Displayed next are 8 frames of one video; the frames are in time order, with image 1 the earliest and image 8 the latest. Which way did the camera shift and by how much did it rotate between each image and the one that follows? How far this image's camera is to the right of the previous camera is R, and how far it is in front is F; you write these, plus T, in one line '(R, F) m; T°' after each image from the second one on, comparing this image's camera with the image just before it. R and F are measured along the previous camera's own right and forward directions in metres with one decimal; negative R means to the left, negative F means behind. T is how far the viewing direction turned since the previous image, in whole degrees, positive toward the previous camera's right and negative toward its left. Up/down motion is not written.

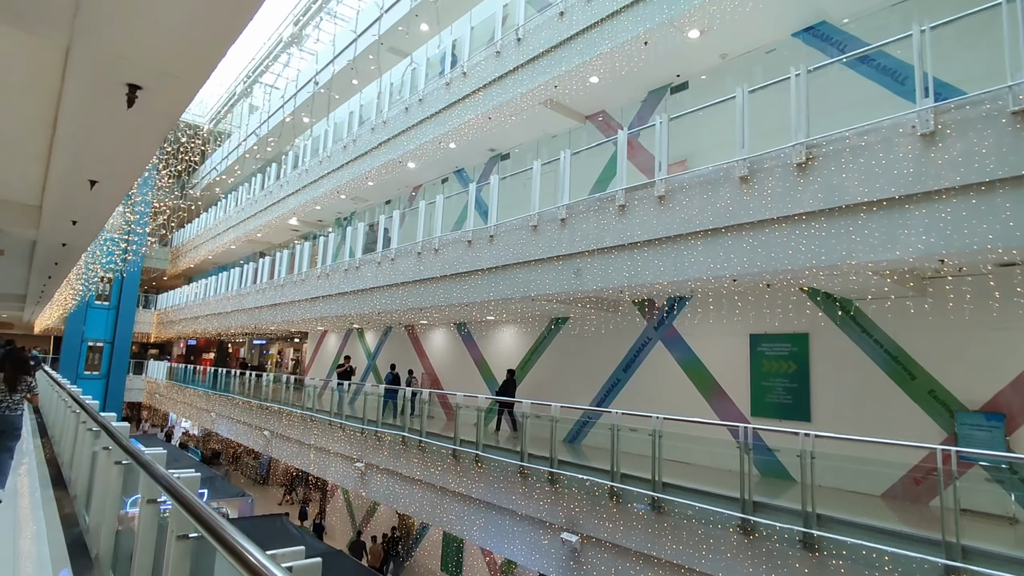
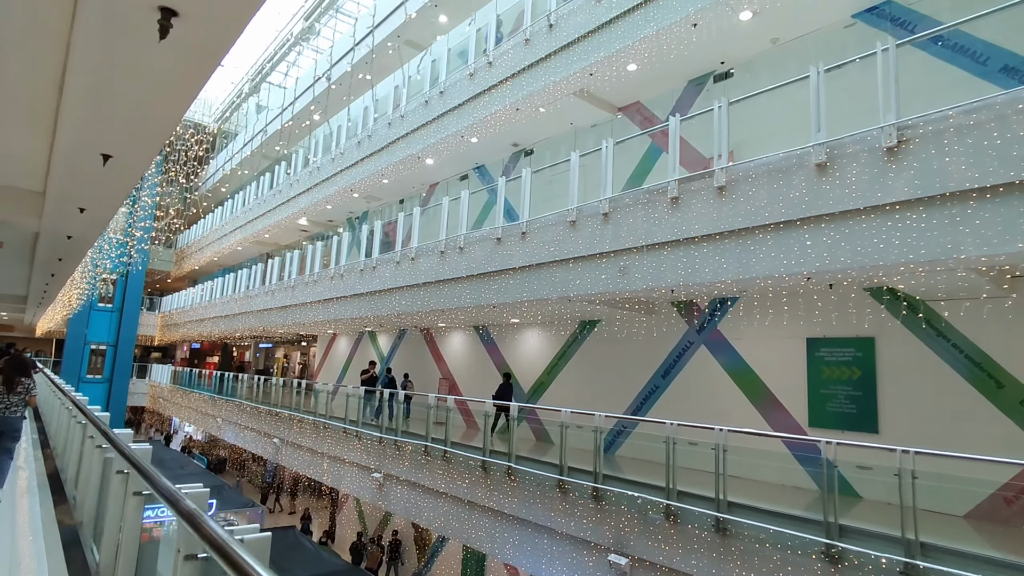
(-0.4, +0.5) m; 0°
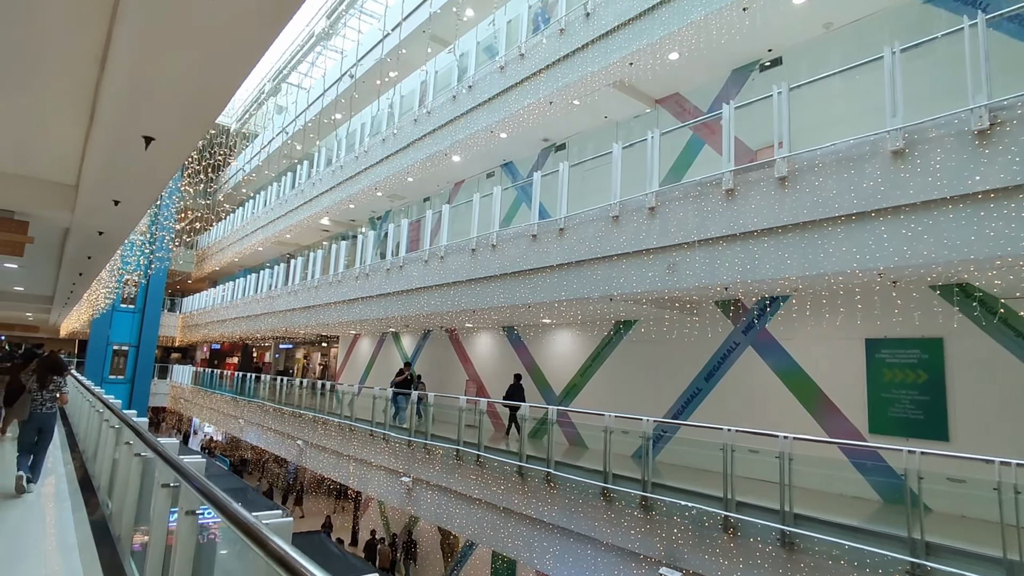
(-0.3, +0.3) m; -1°
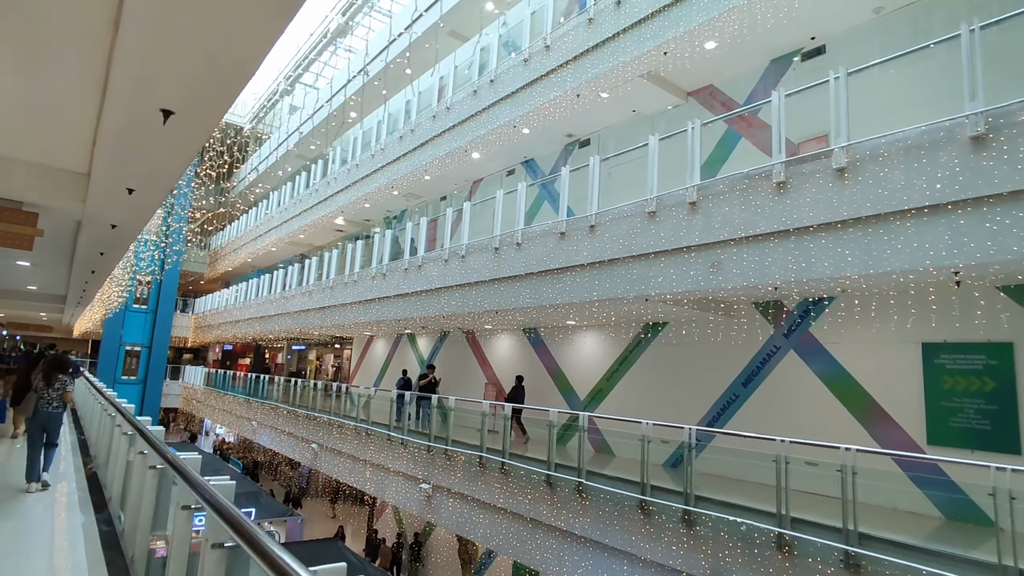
(-0.2, +0.3) m; -1°
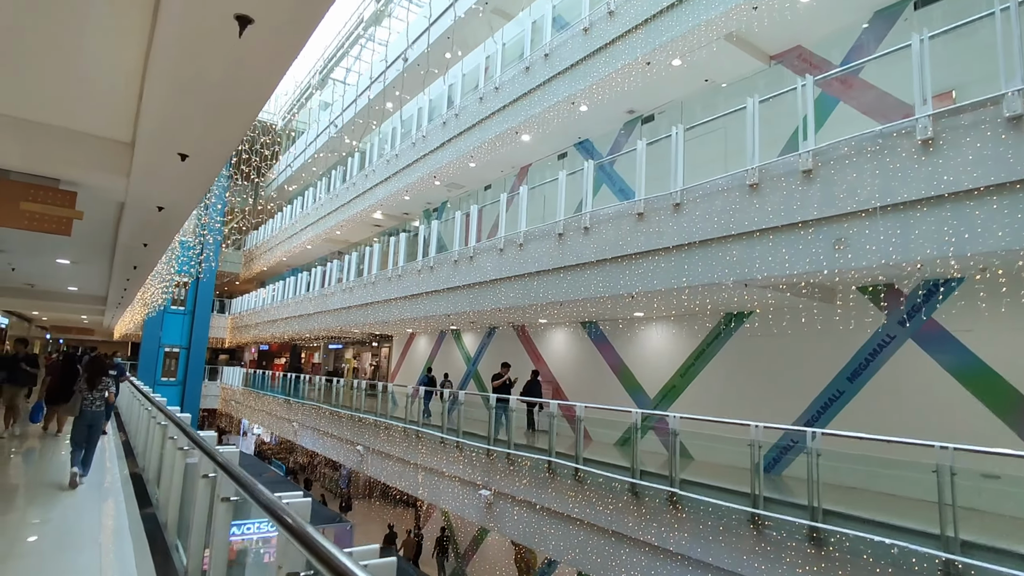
(-0.6, +0.7) m; -3°
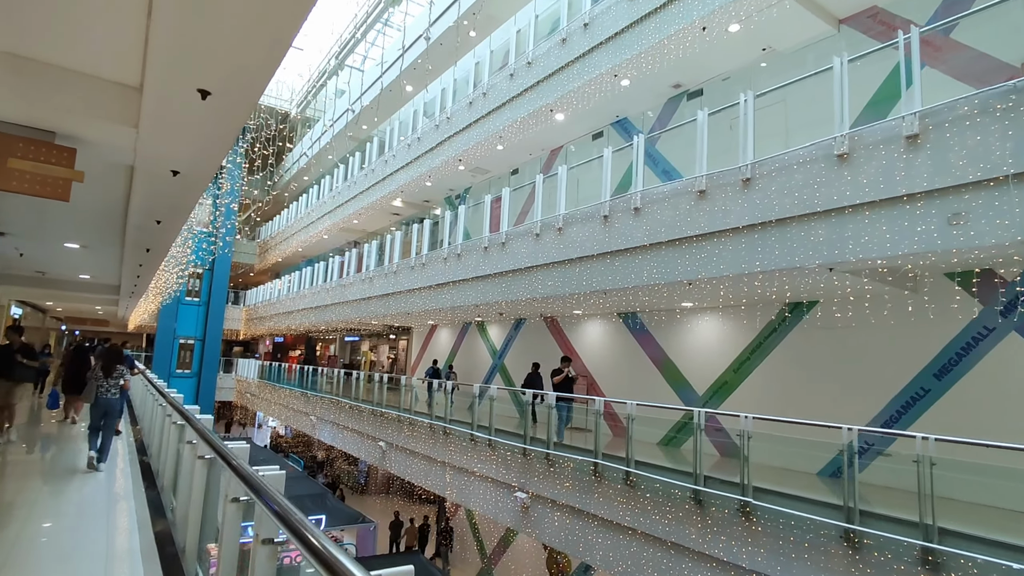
(-0.4, +0.6) m; -1°
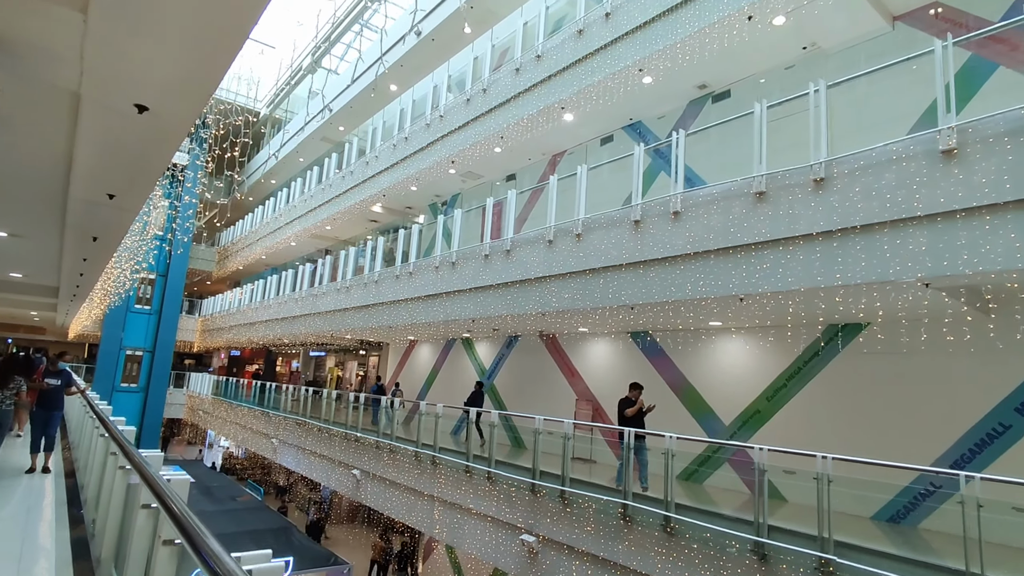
(-0.6, +1.0) m; +4°
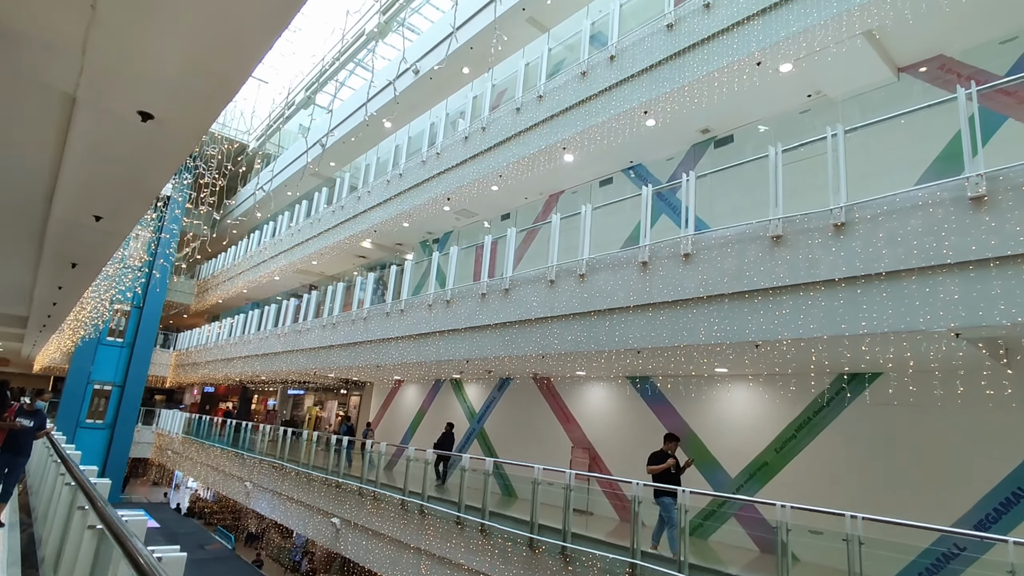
(-0.2, +0.3) m; +2°
